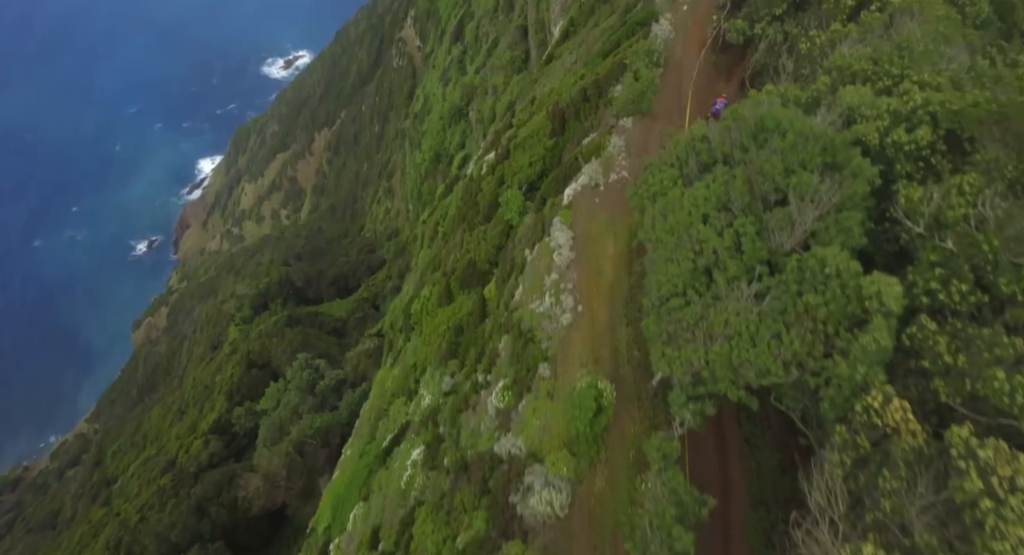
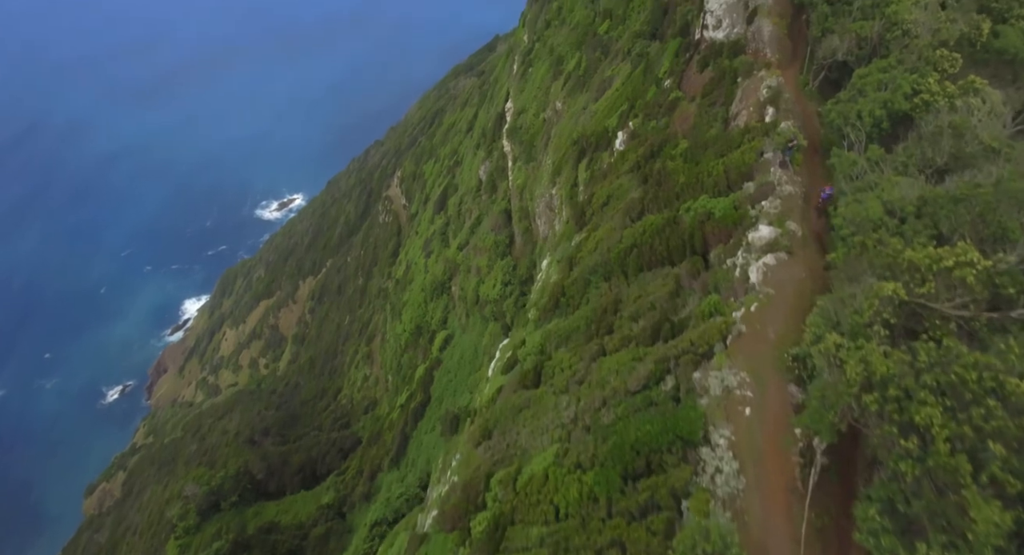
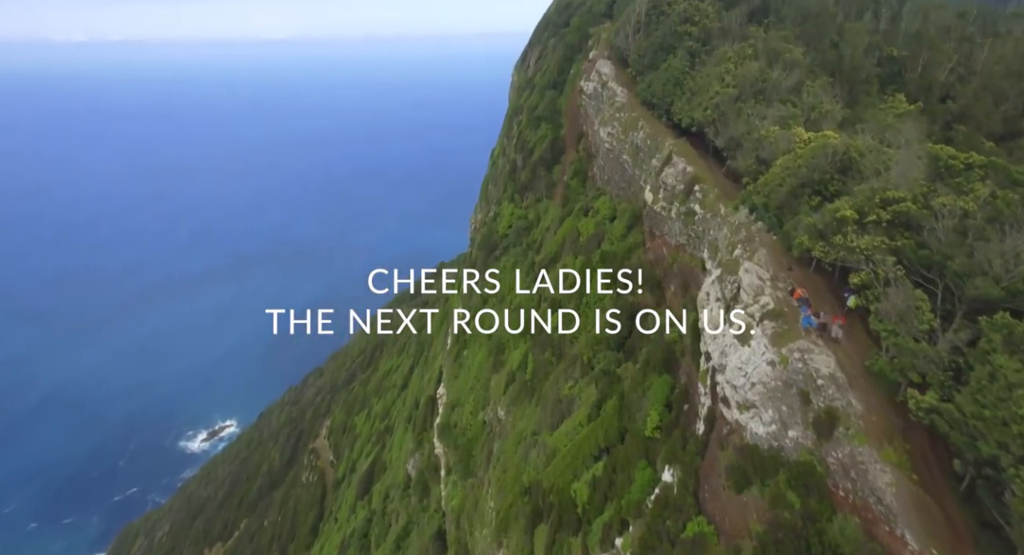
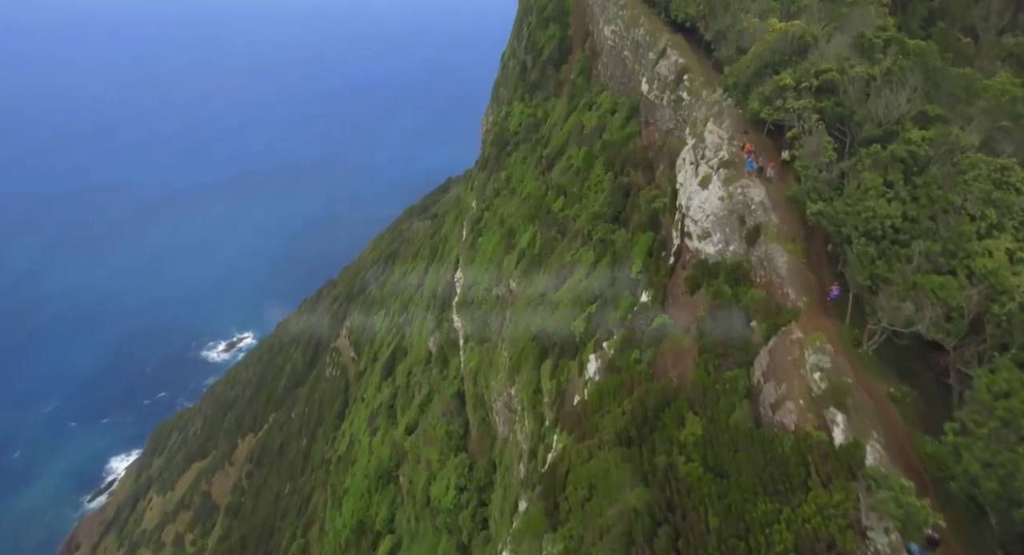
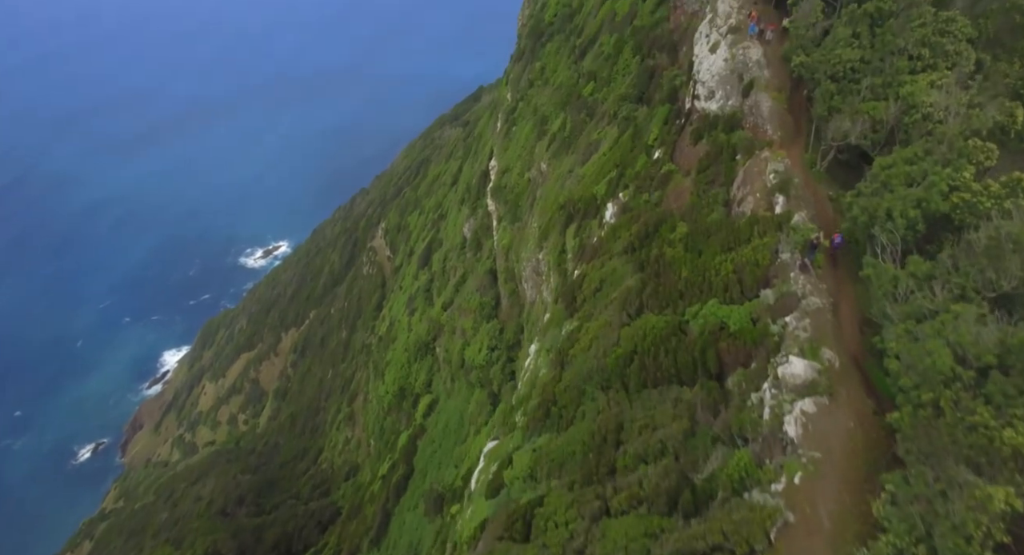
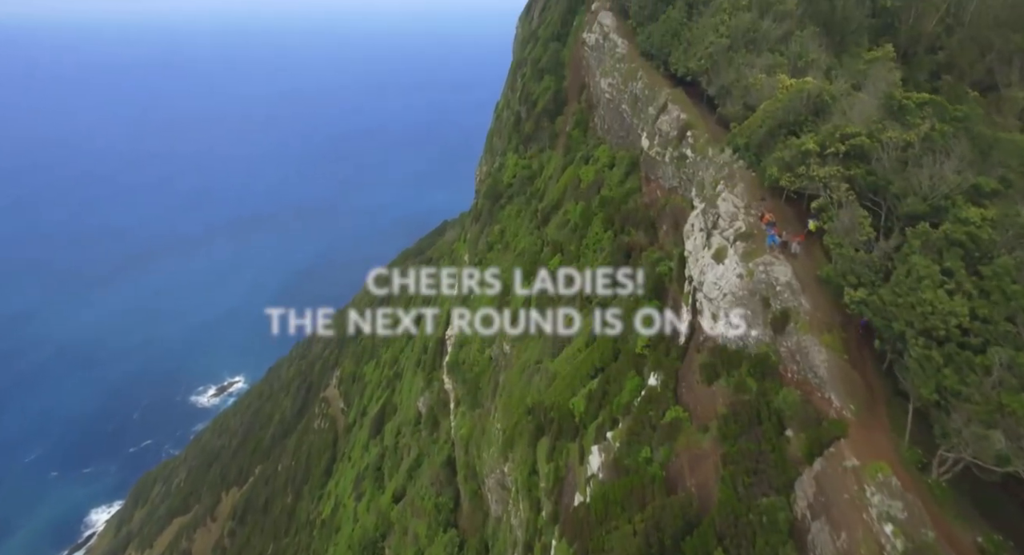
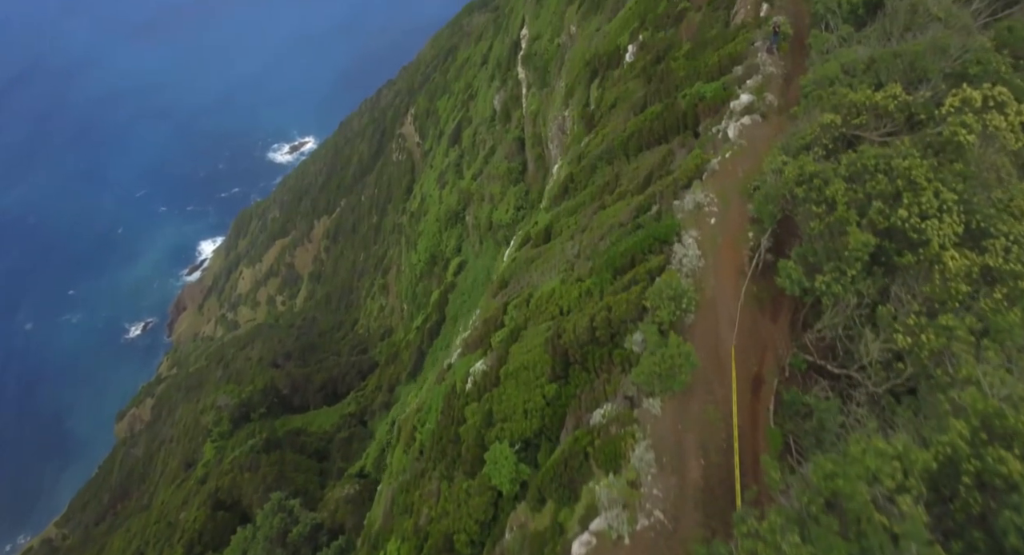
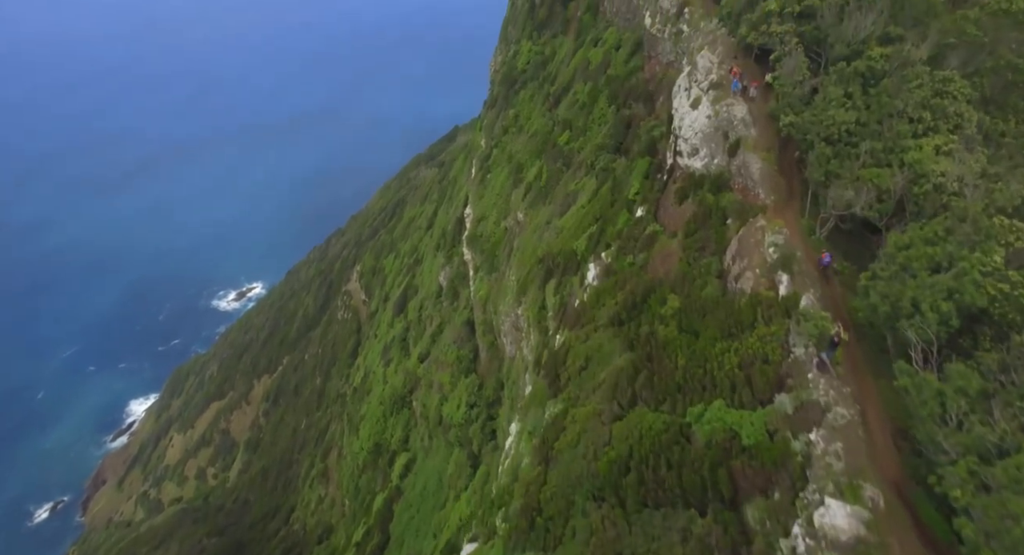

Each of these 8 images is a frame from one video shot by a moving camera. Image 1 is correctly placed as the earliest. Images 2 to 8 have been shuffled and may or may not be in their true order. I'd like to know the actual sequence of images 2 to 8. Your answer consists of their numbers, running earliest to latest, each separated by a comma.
7, 2, 5, 8, 4, 6, 3
